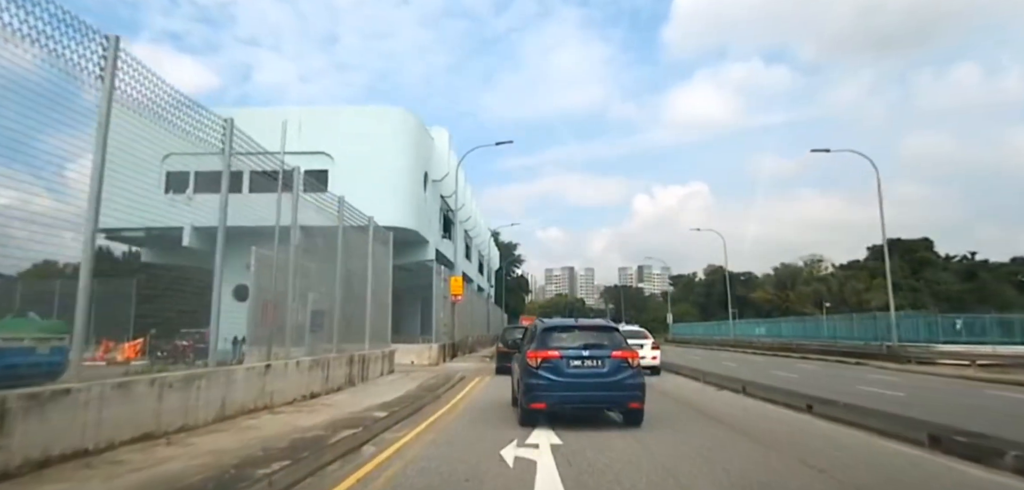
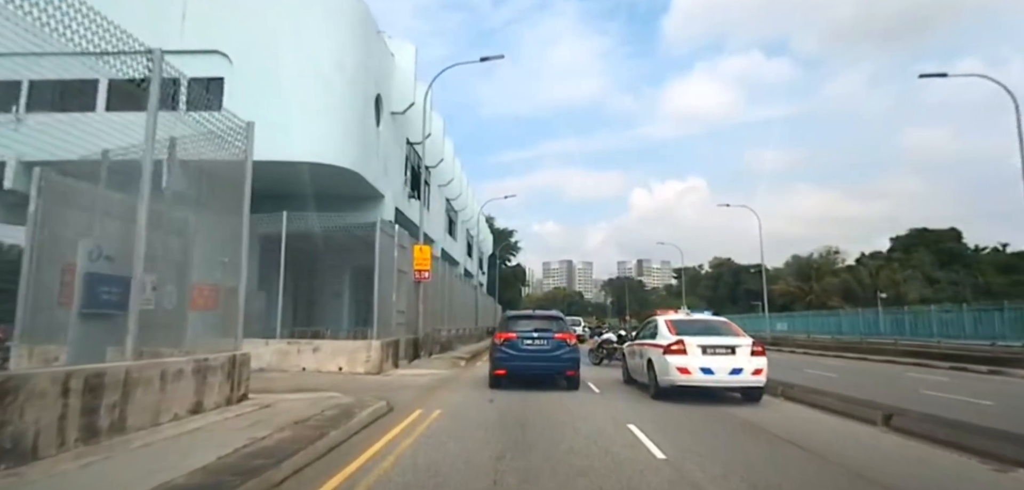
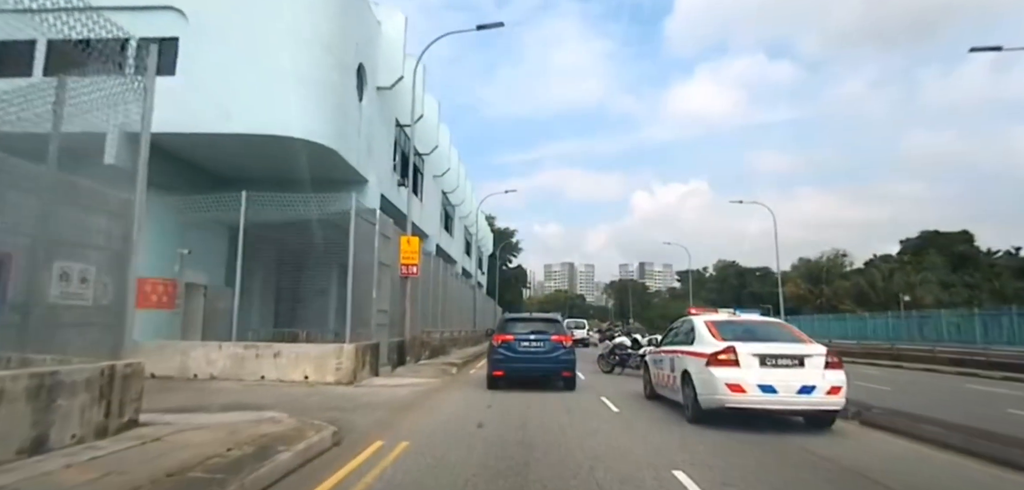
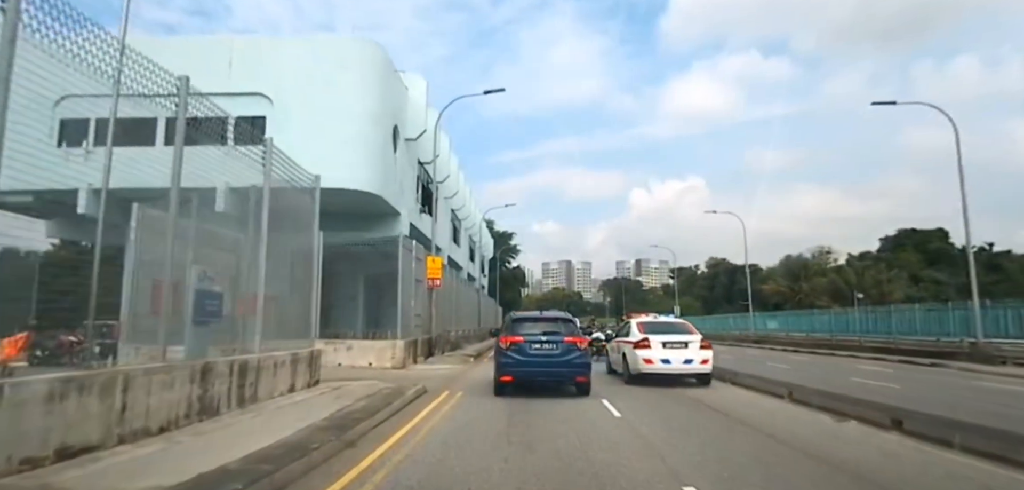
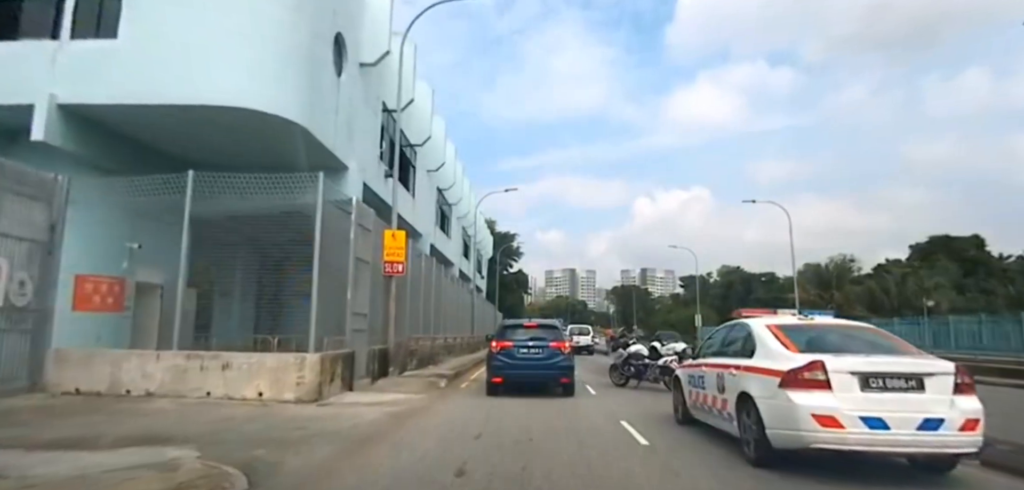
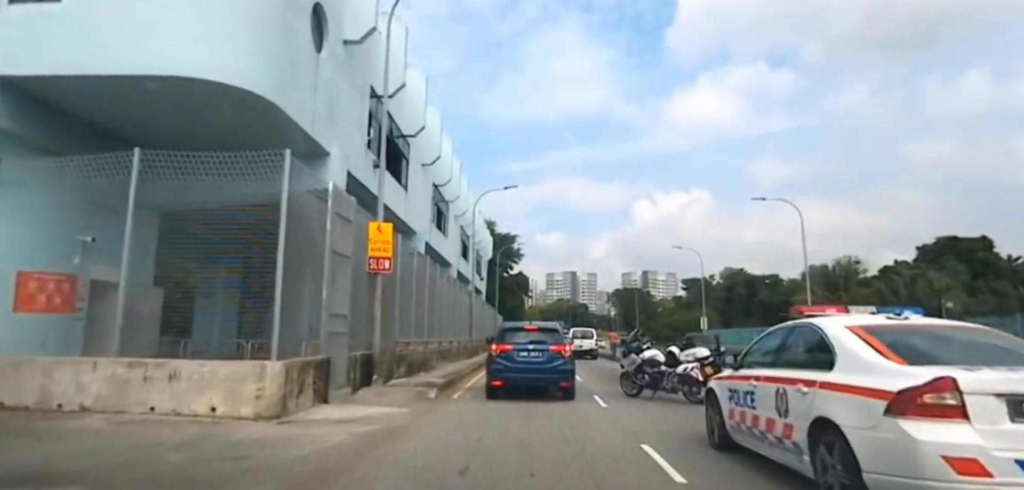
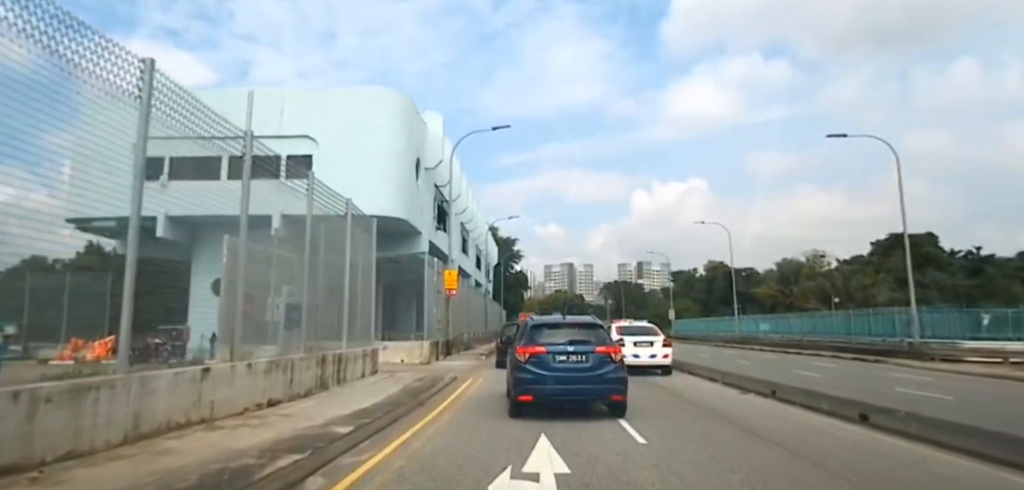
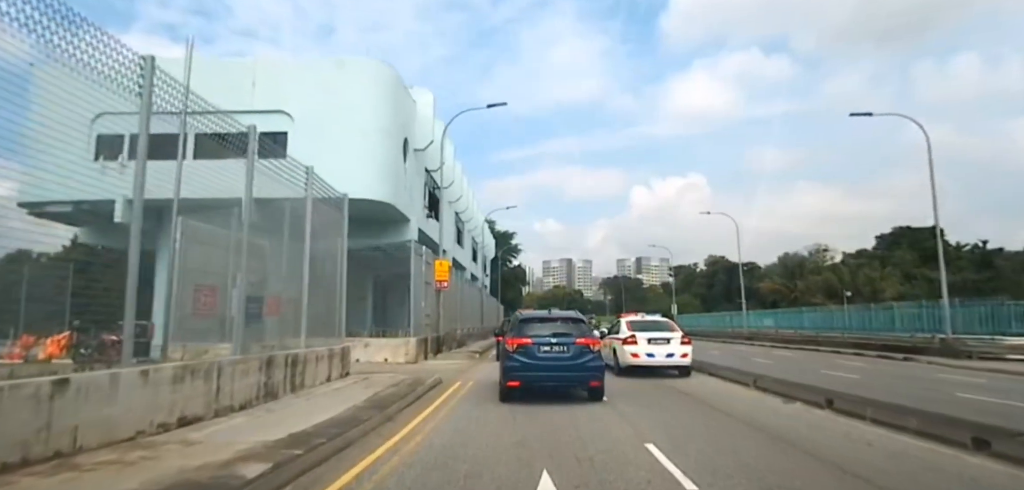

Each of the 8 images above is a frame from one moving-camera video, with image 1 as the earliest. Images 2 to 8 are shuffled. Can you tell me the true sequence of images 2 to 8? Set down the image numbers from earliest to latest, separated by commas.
7, 8, 4, 2, 3, 5, 6
